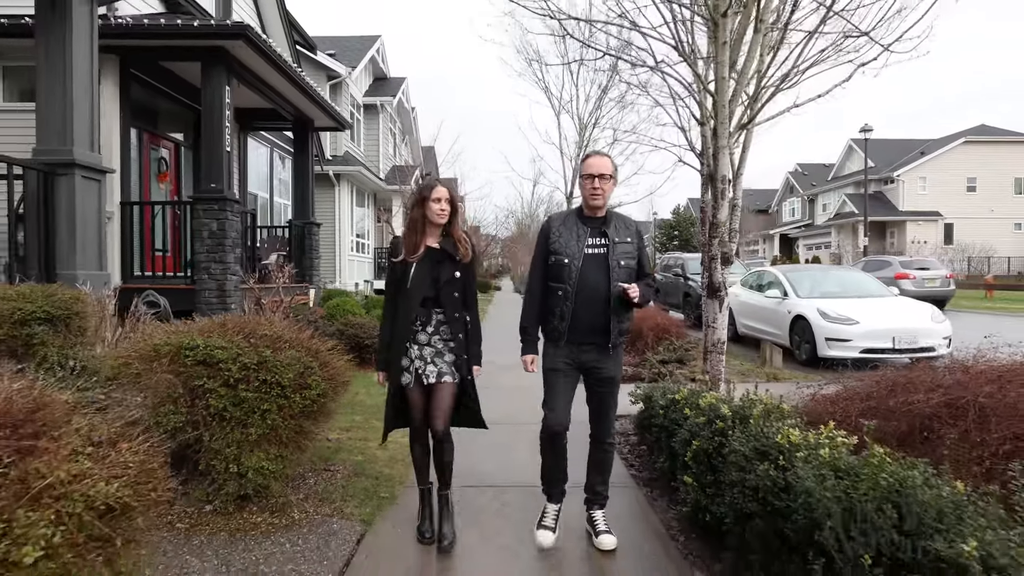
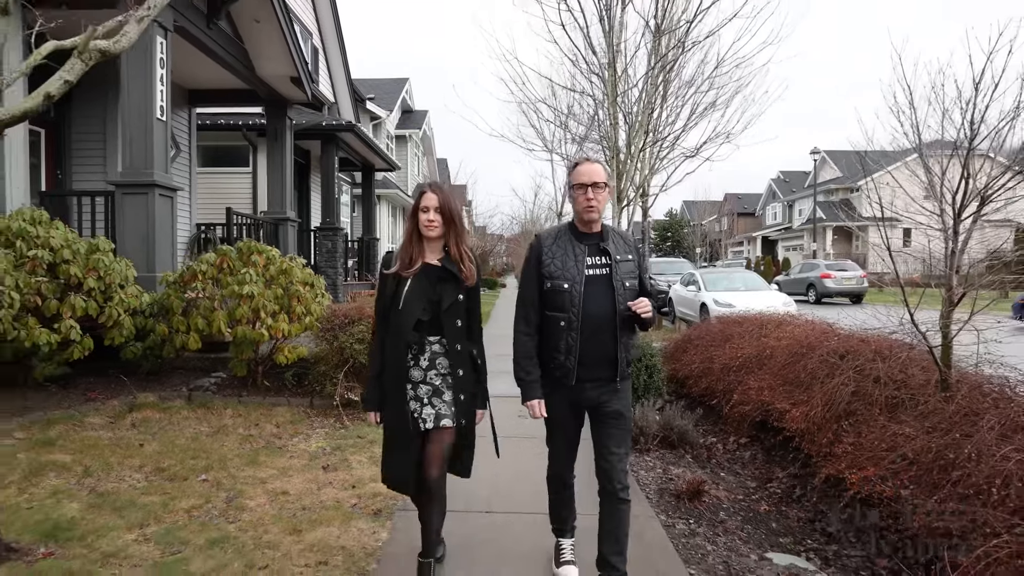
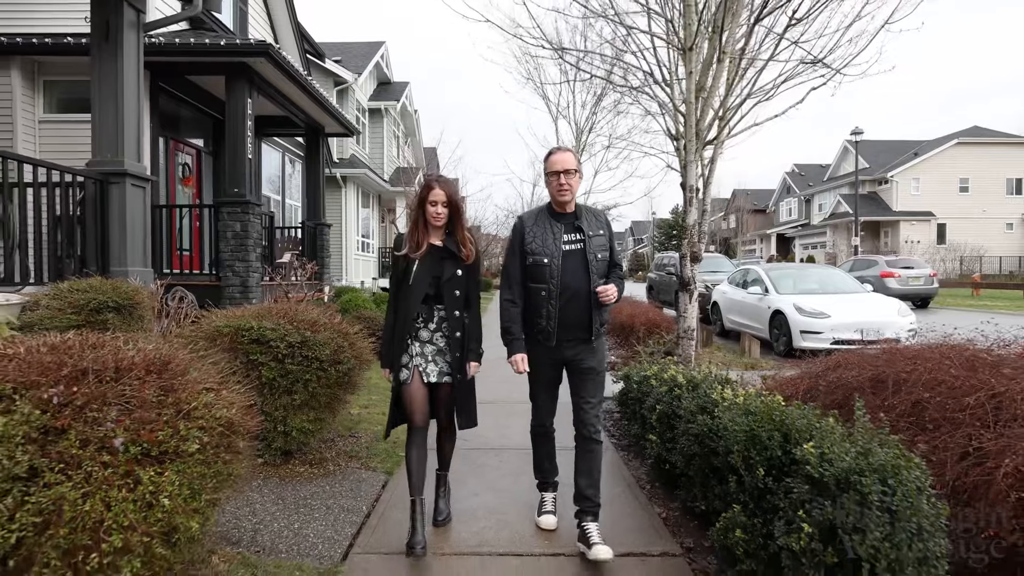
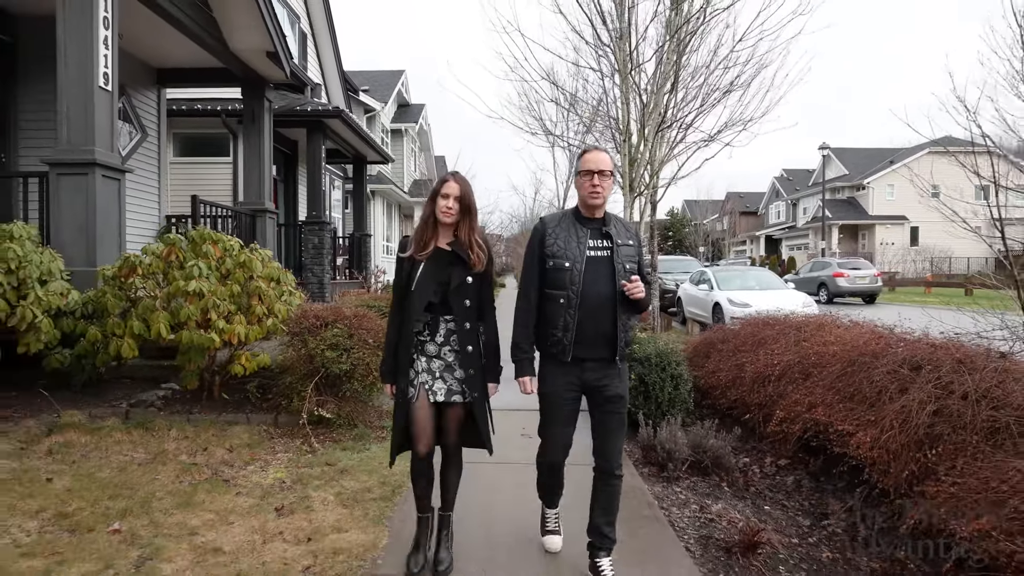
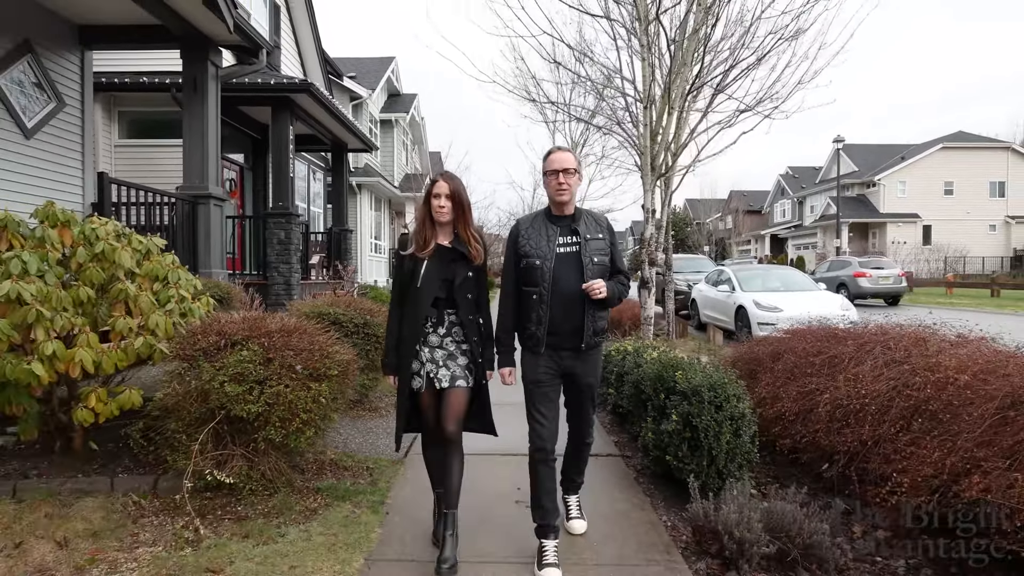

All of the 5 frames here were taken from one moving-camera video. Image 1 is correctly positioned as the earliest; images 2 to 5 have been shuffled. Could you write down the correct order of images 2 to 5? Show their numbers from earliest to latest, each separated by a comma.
3, 5, 4, 2
